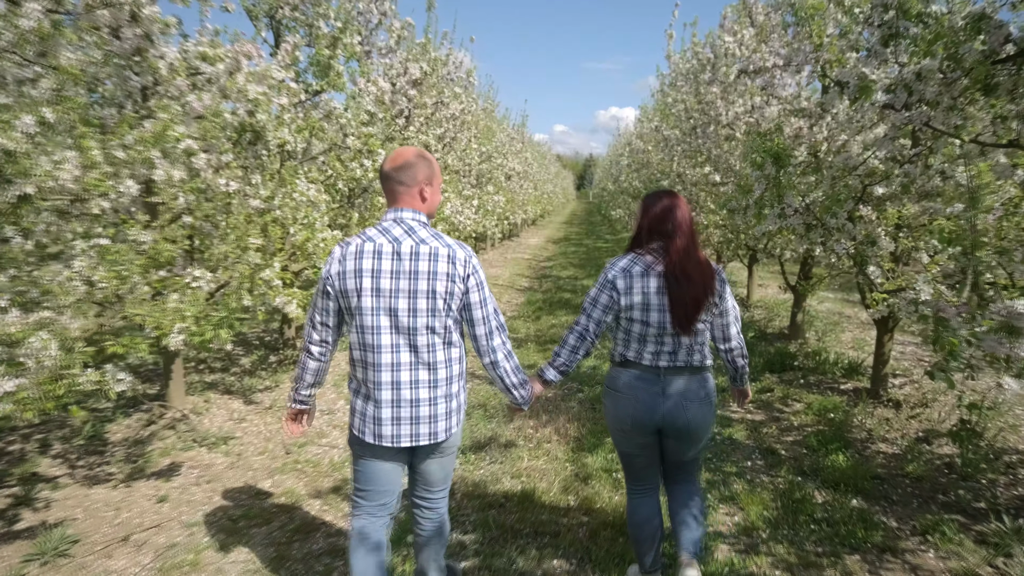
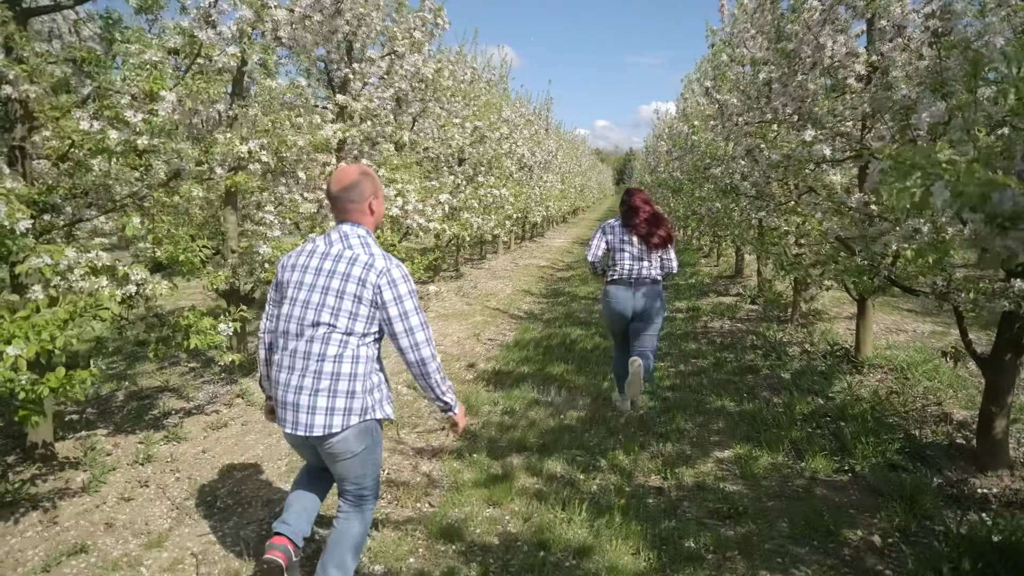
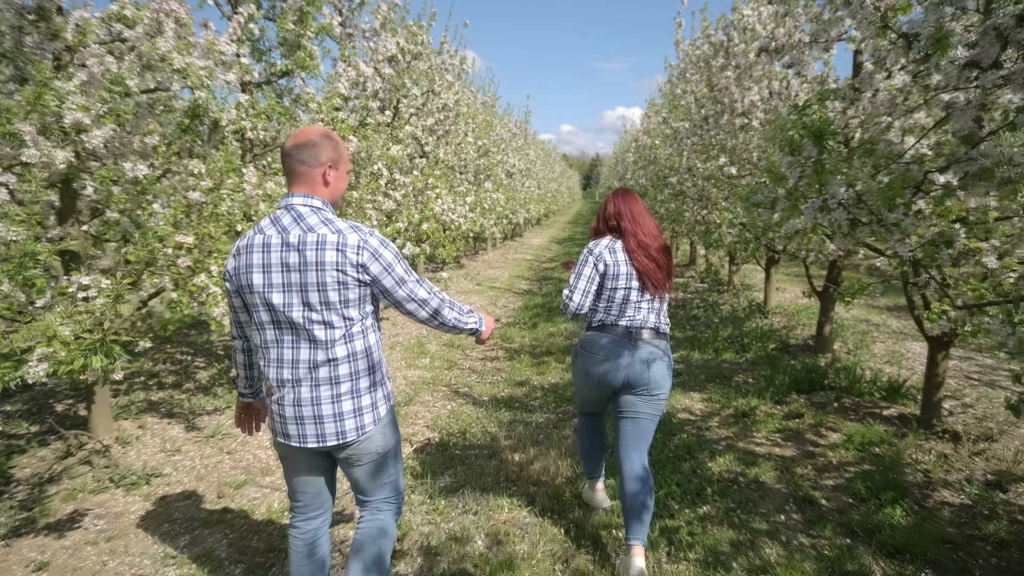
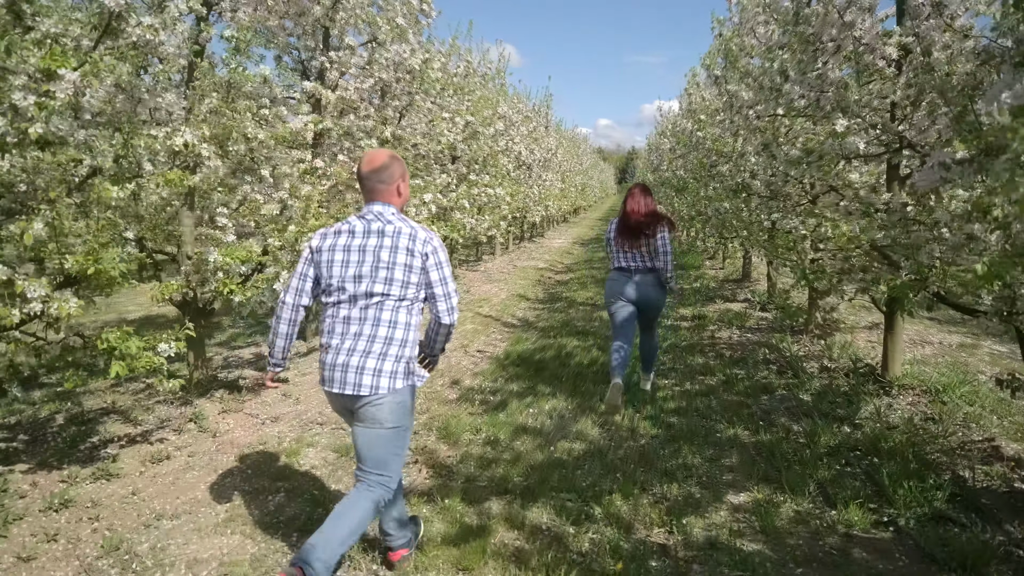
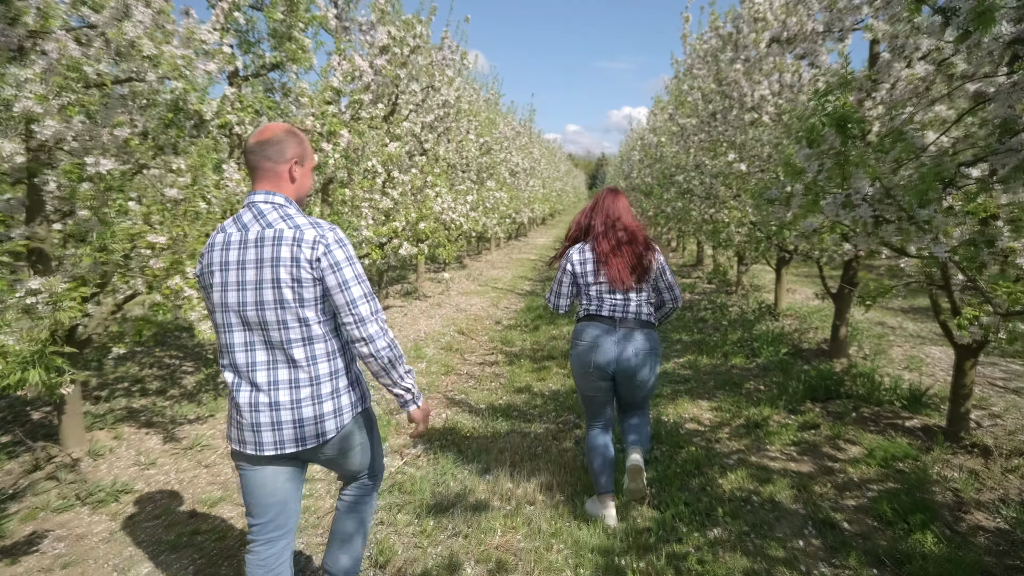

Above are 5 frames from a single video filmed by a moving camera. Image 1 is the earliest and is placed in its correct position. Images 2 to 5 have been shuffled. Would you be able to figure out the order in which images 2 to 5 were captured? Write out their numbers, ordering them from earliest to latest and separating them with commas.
3, 5, 2, 4
